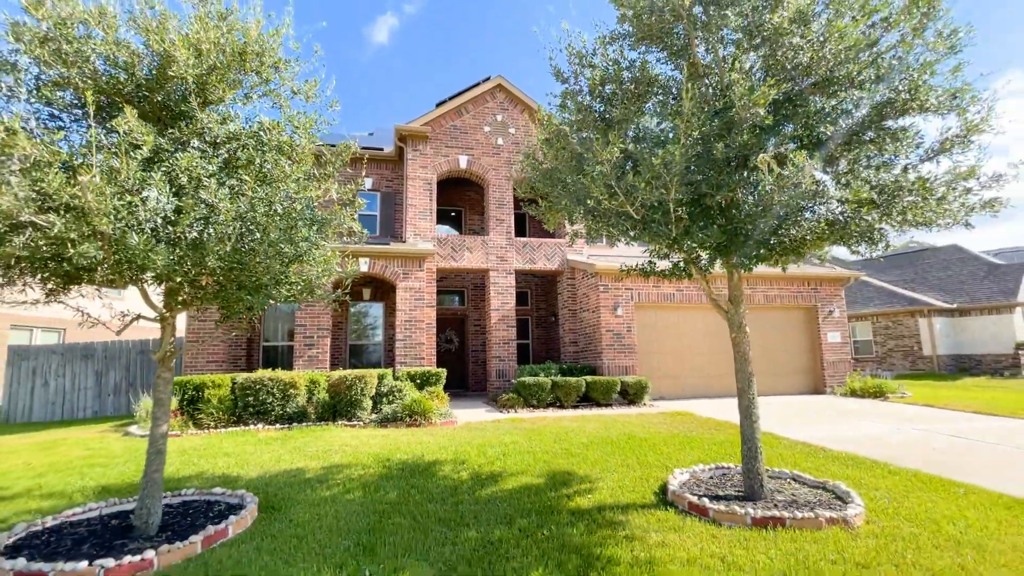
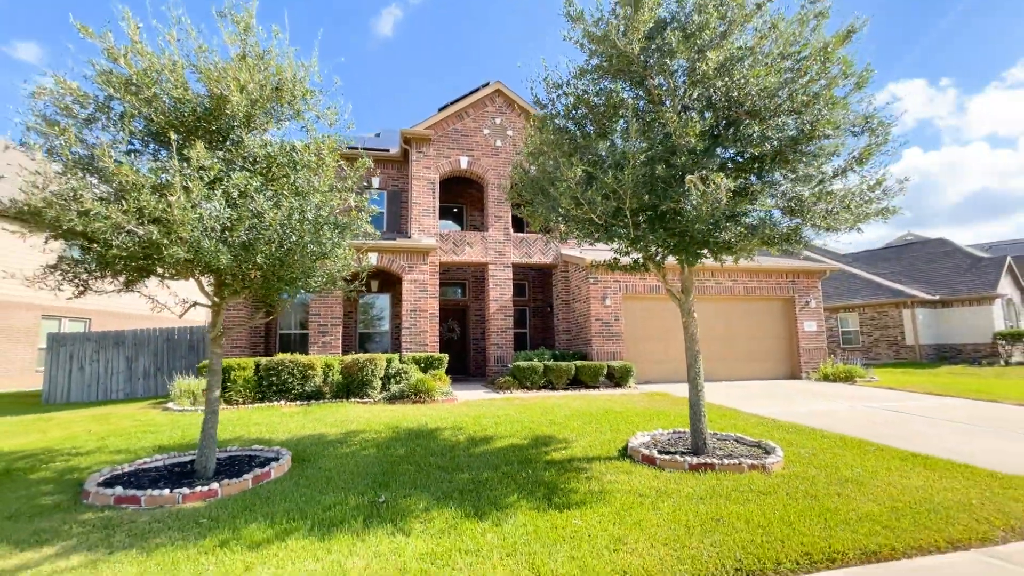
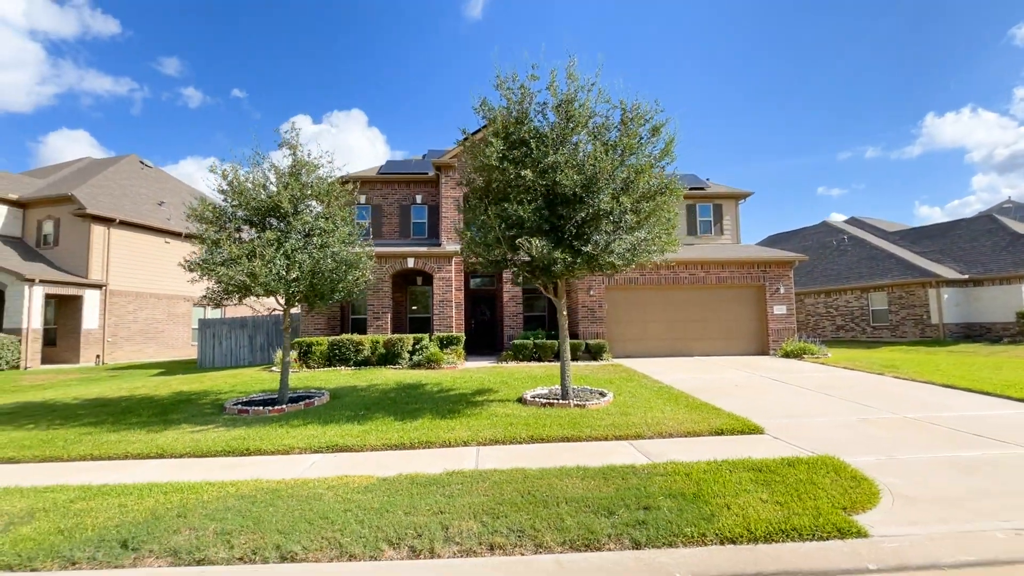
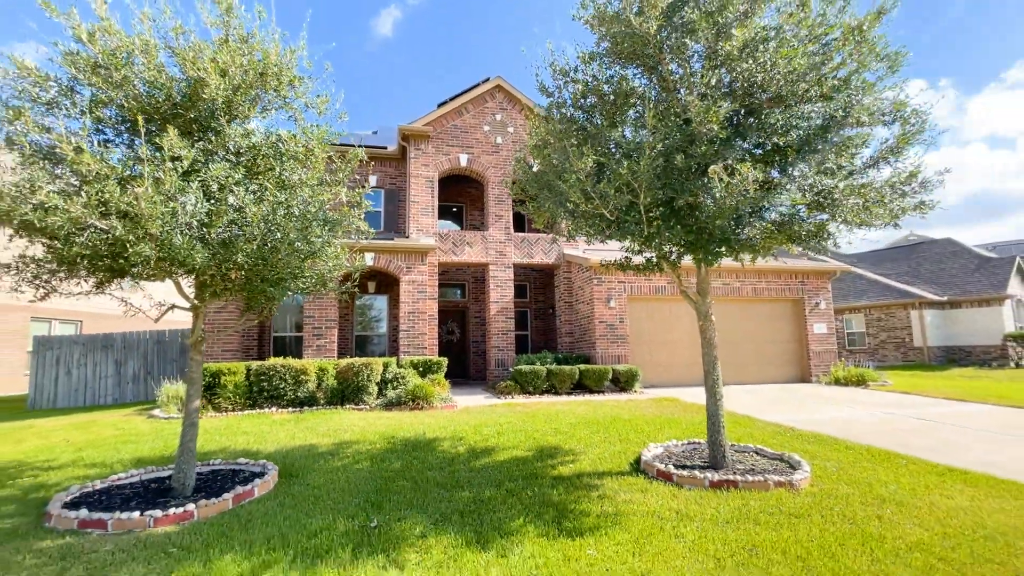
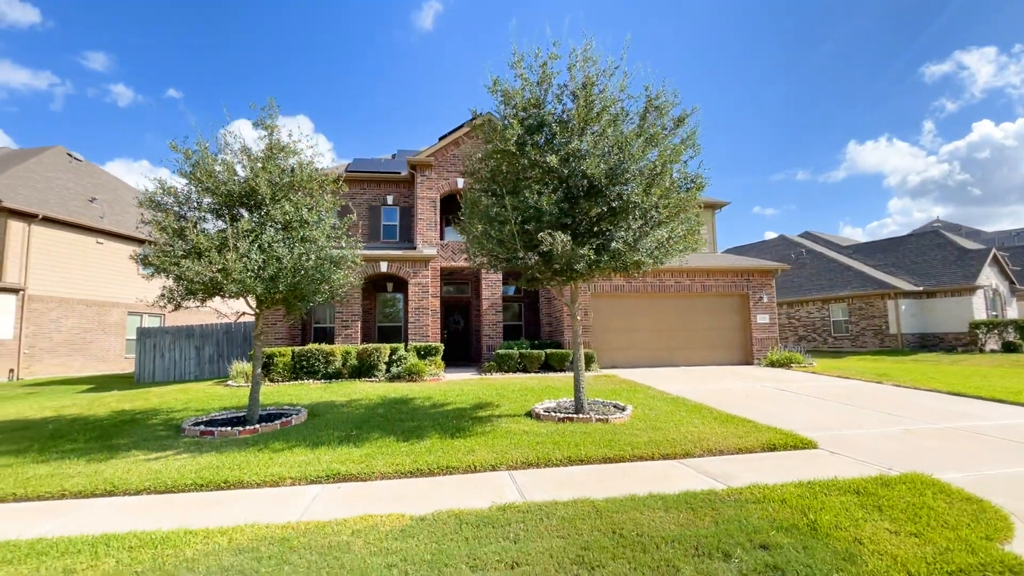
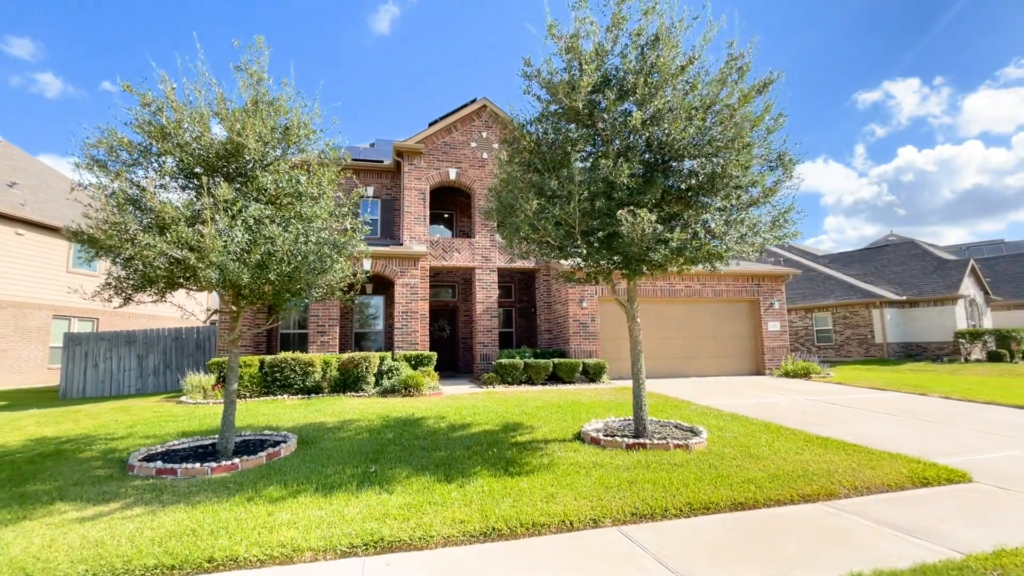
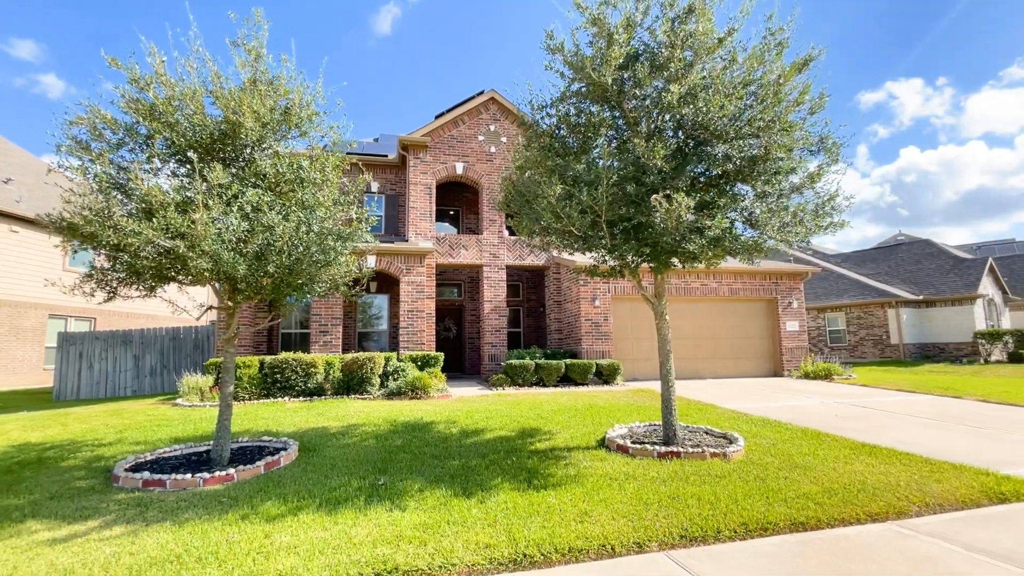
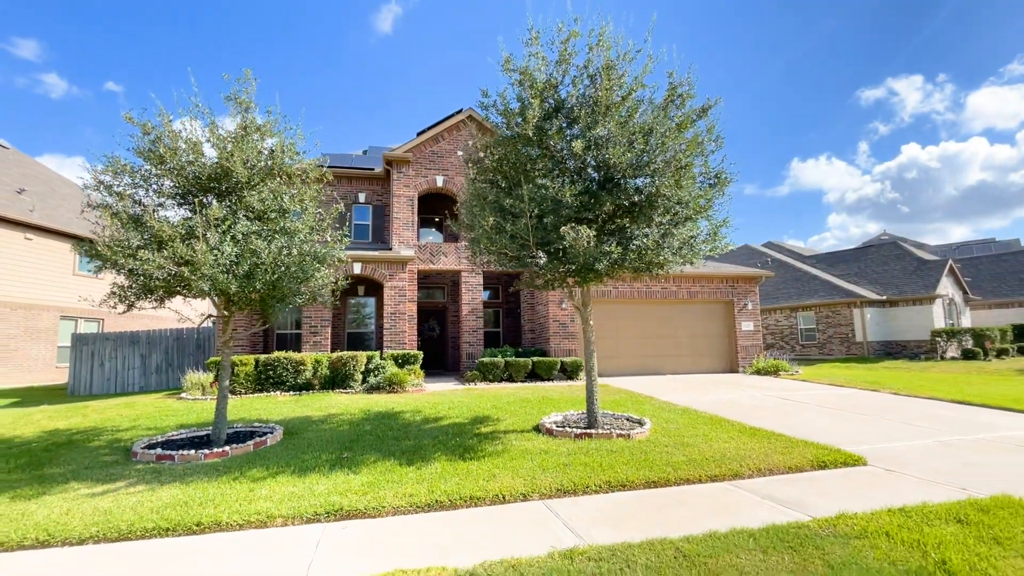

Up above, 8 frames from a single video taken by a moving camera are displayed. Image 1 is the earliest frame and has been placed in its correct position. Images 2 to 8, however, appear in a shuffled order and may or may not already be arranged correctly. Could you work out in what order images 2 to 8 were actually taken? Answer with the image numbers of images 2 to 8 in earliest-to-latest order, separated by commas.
4, 2, 7, 6, 8, 5, 3
